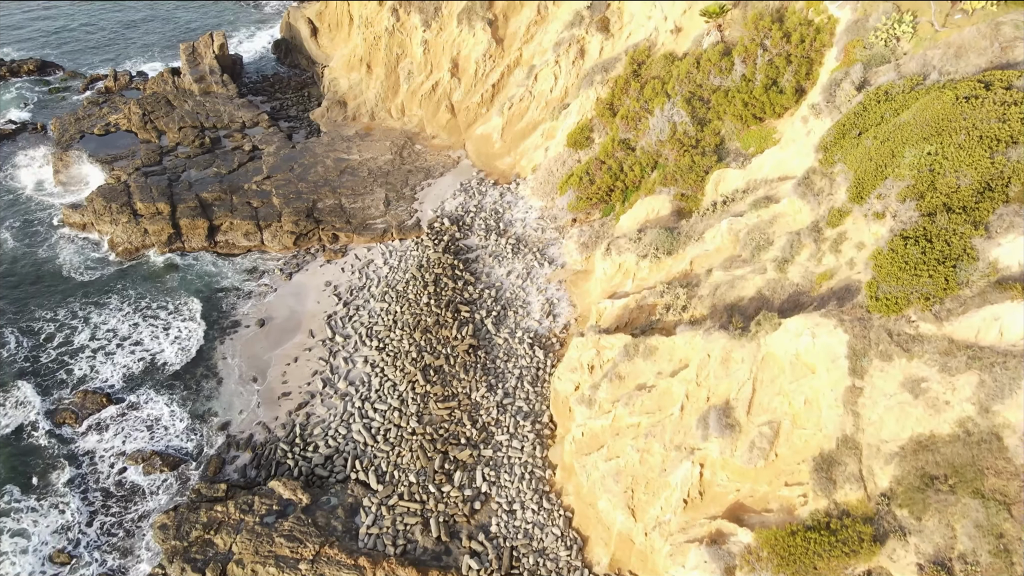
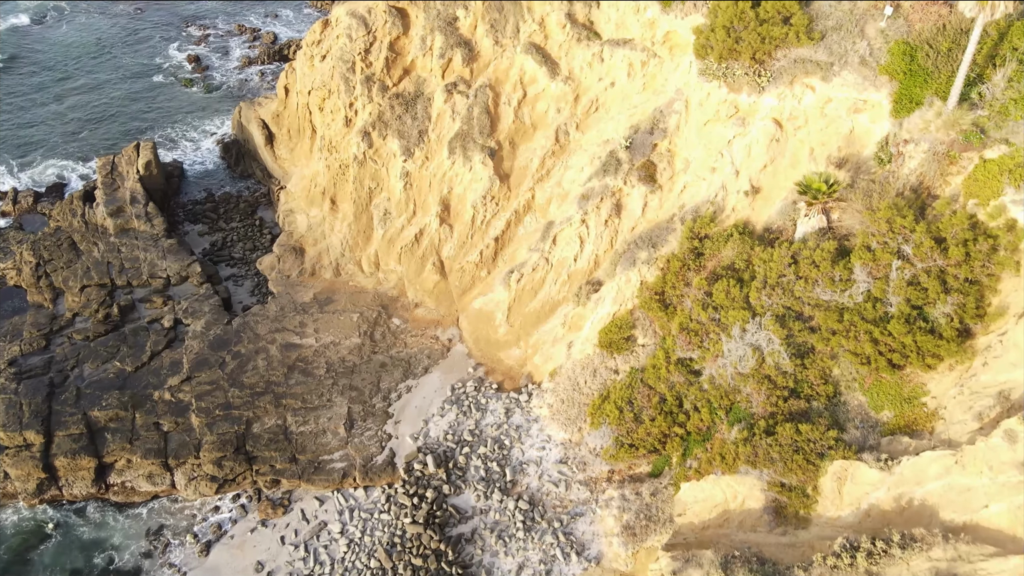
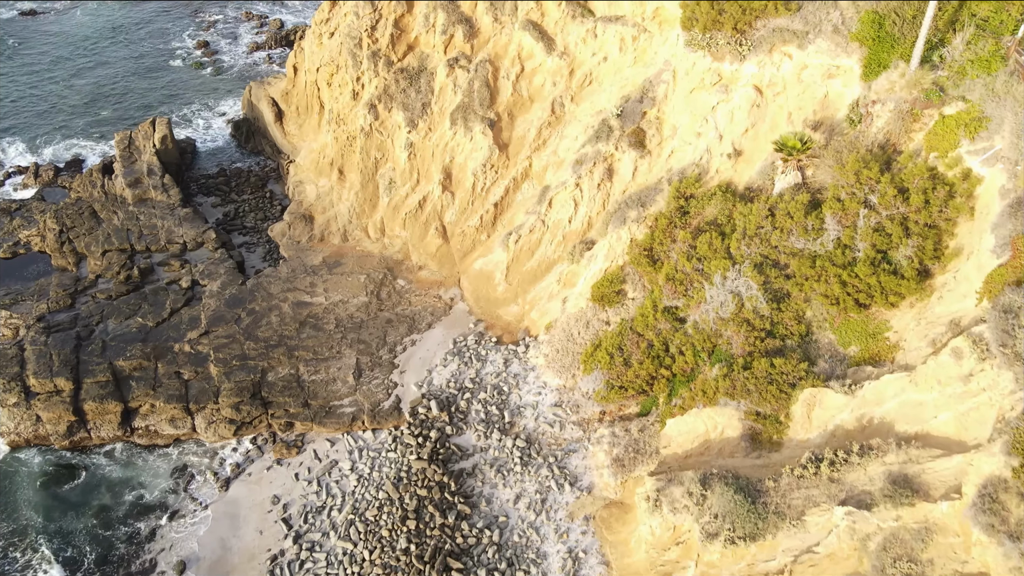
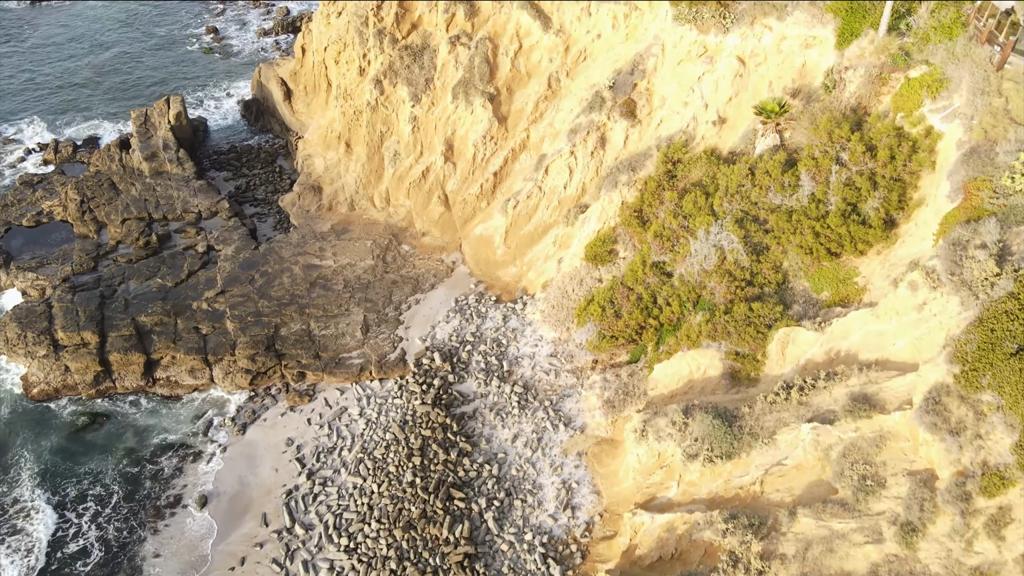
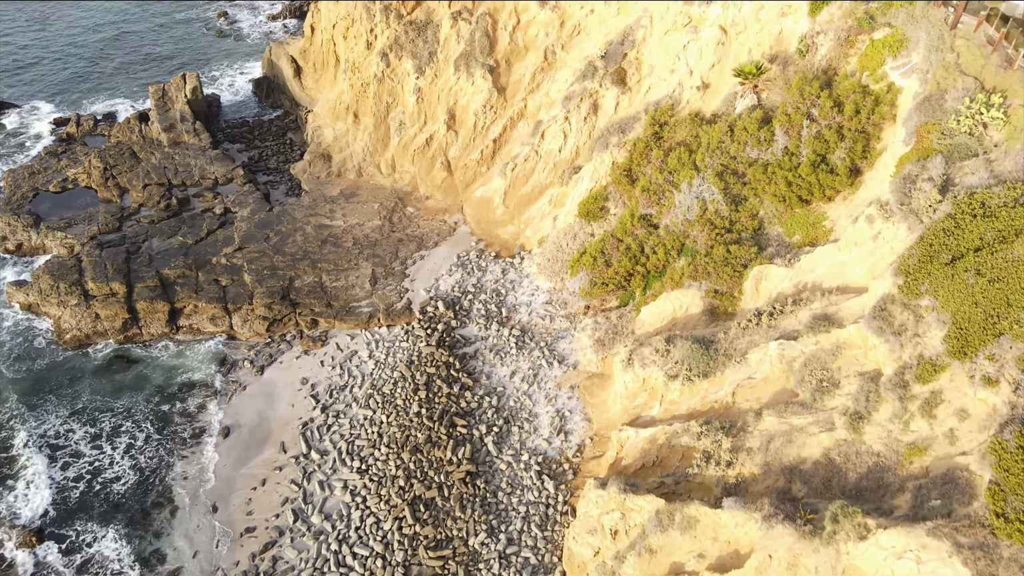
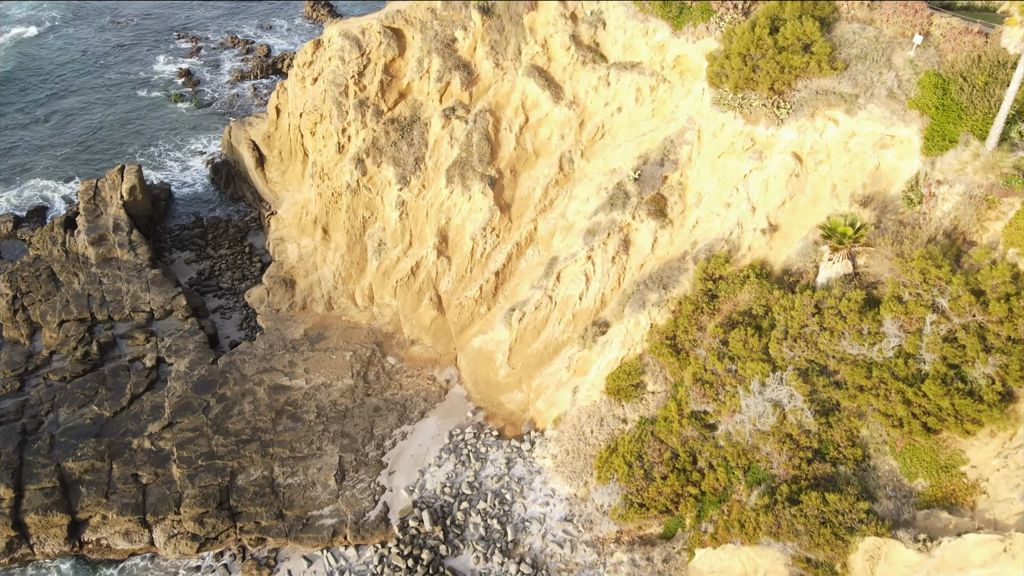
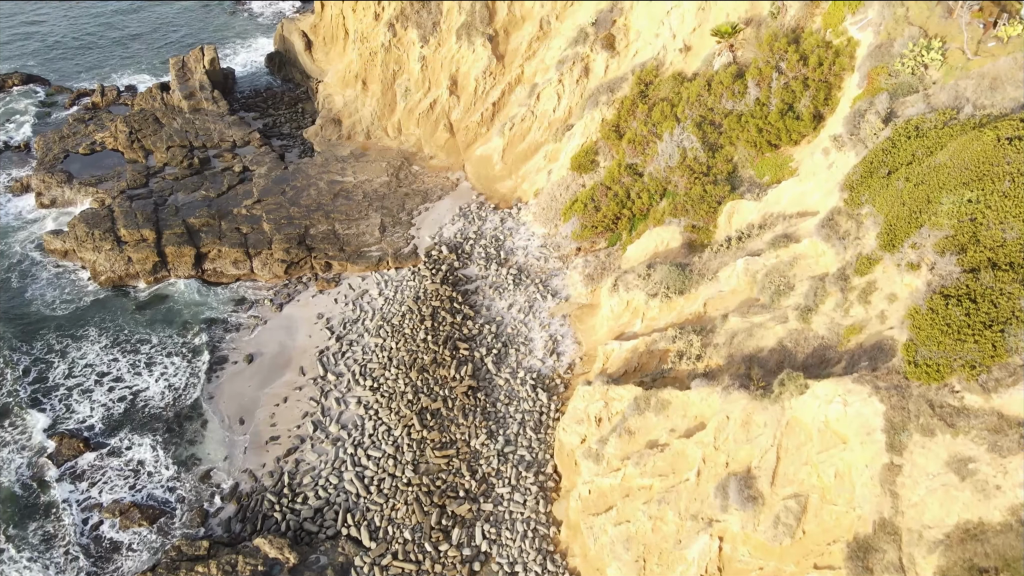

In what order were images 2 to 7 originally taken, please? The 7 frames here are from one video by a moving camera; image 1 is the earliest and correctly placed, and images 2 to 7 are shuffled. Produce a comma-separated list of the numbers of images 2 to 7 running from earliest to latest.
7, 5, 4, 3, 2, 6
